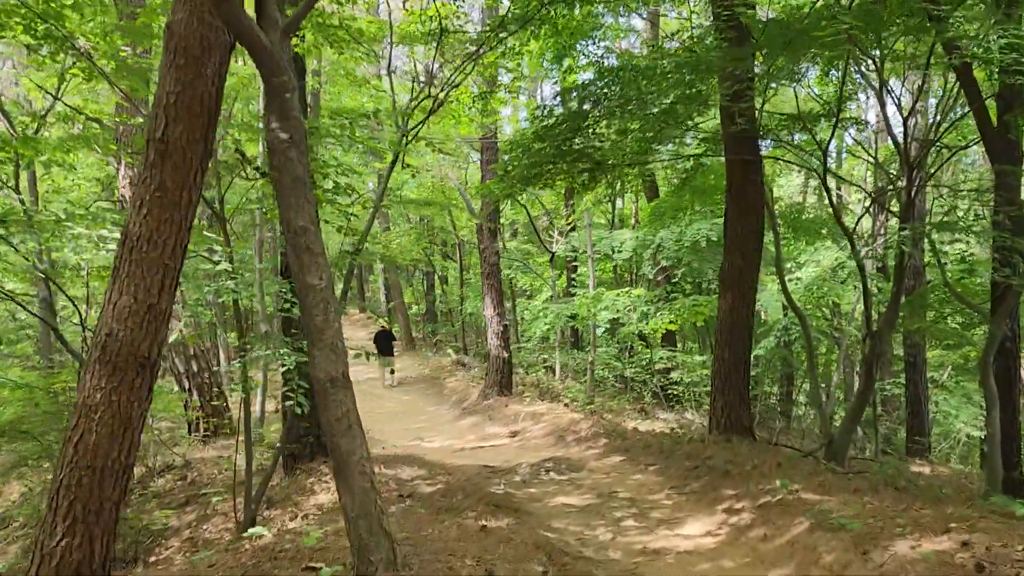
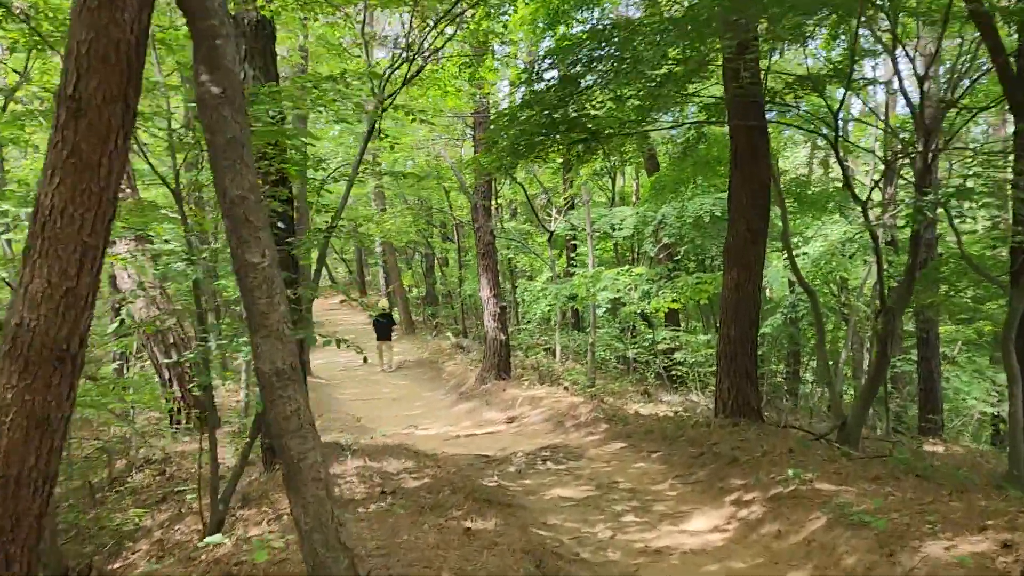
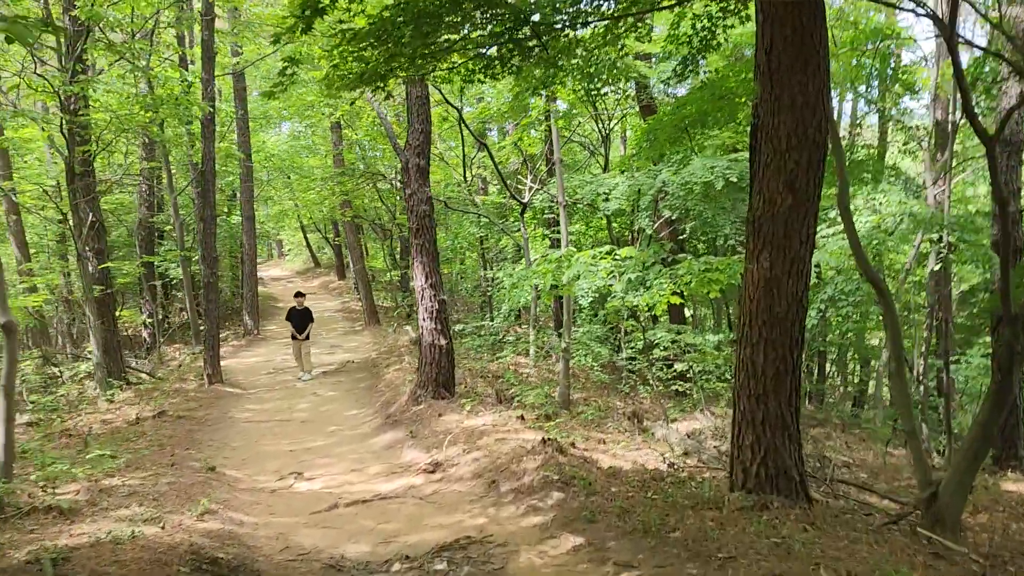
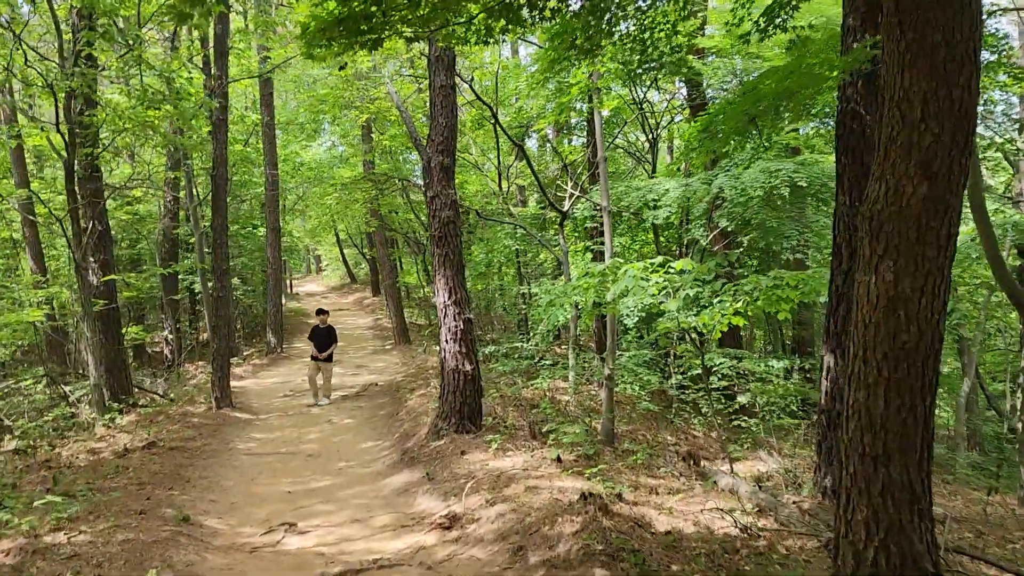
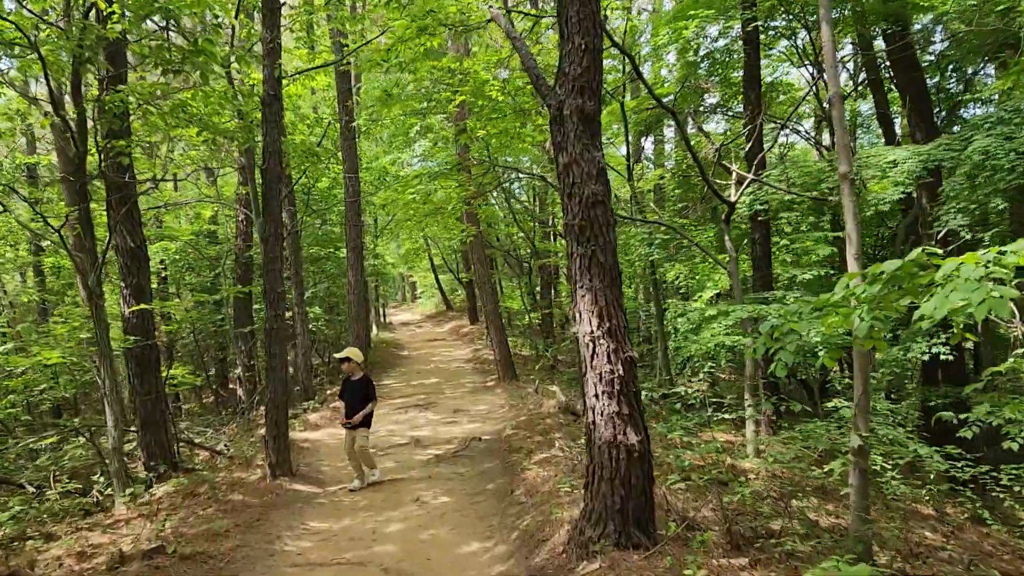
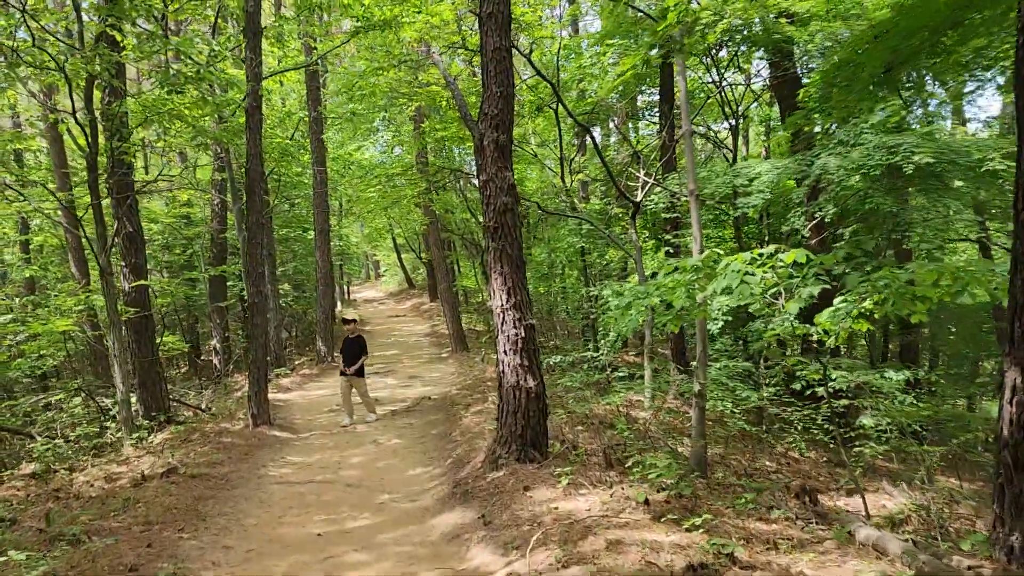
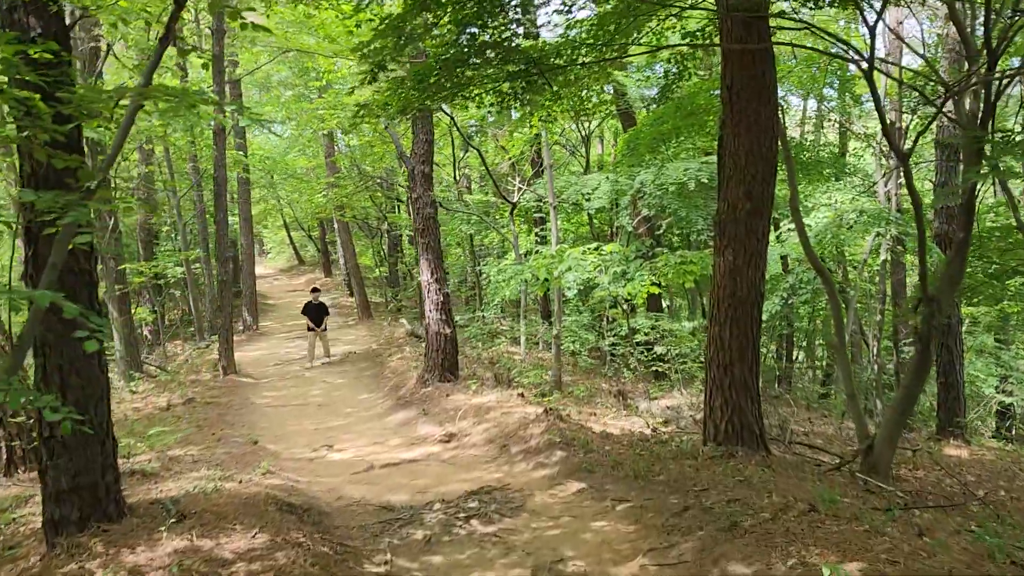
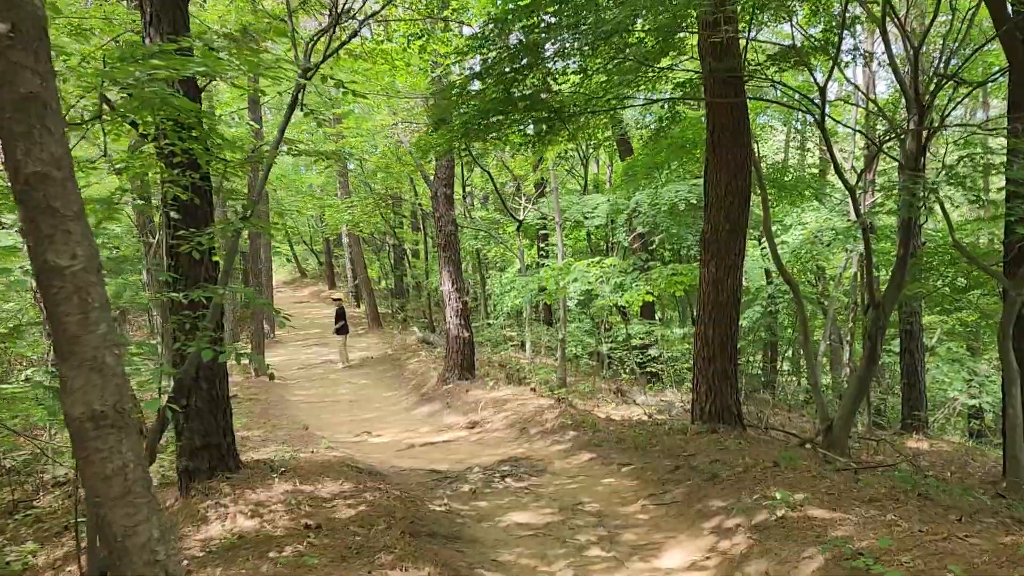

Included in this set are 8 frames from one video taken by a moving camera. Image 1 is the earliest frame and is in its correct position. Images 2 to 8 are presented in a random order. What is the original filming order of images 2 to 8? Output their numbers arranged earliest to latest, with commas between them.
2, 8, 7, 3, 4, 6, 5
